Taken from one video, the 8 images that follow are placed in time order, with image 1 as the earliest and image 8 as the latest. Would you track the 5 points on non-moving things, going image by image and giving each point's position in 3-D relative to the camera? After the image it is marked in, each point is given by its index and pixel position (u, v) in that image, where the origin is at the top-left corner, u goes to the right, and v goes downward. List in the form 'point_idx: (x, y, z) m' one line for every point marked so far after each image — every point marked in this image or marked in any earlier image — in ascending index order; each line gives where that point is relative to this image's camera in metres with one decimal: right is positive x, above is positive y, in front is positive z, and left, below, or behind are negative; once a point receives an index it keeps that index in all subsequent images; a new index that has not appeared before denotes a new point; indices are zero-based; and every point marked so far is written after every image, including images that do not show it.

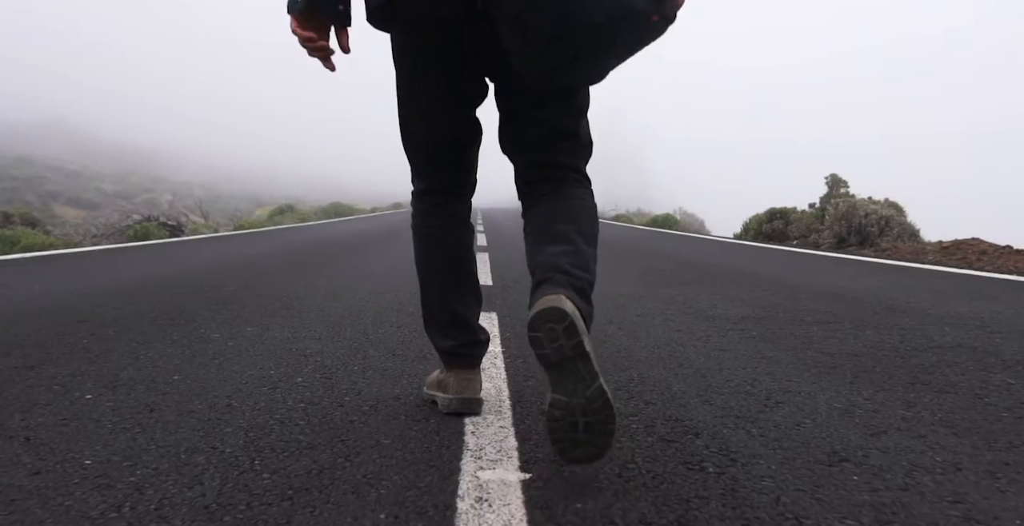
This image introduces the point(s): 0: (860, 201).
0: (+5.7, +1.0, +9.1) m
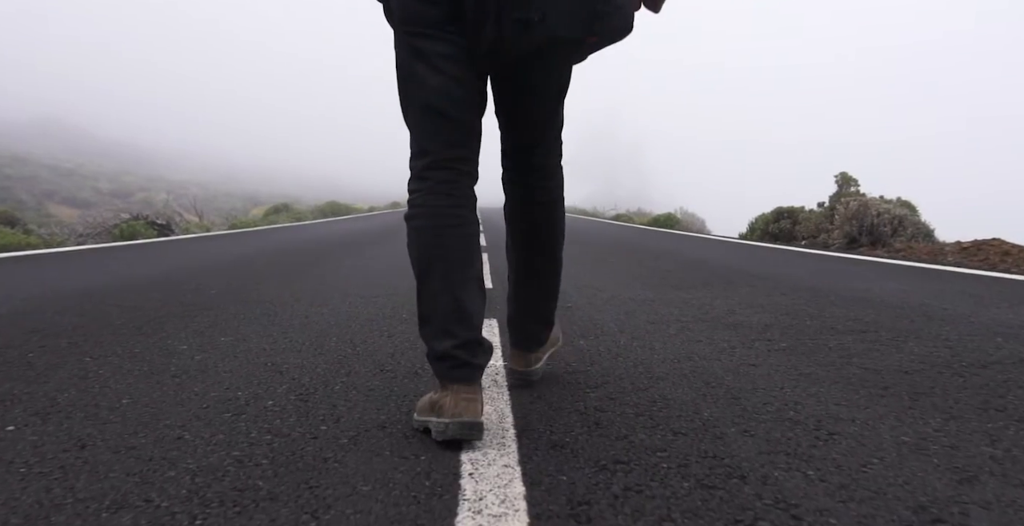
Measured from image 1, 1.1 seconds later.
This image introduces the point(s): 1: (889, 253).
0: (+5.7, +1.0, +8.8) m
1: (+5.1, +0.1, +7.5) m
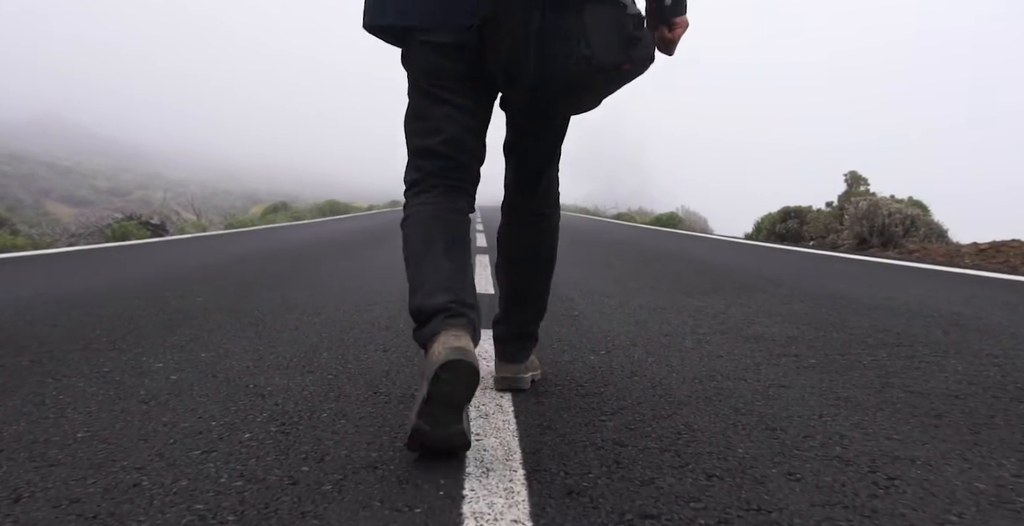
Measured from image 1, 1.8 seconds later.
0: (+5.7, +1.0, +8.6) m
1: (+5.1, +0.1, +7.3) m
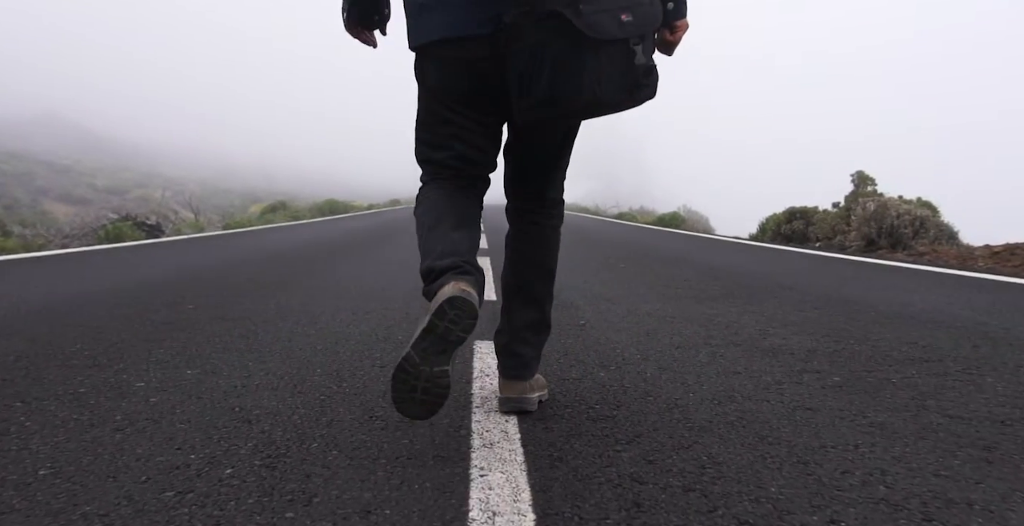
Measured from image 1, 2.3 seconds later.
0: (+5.8, +1.0, +8.5) m
1: (+5.2, +0.1, +7.2) m
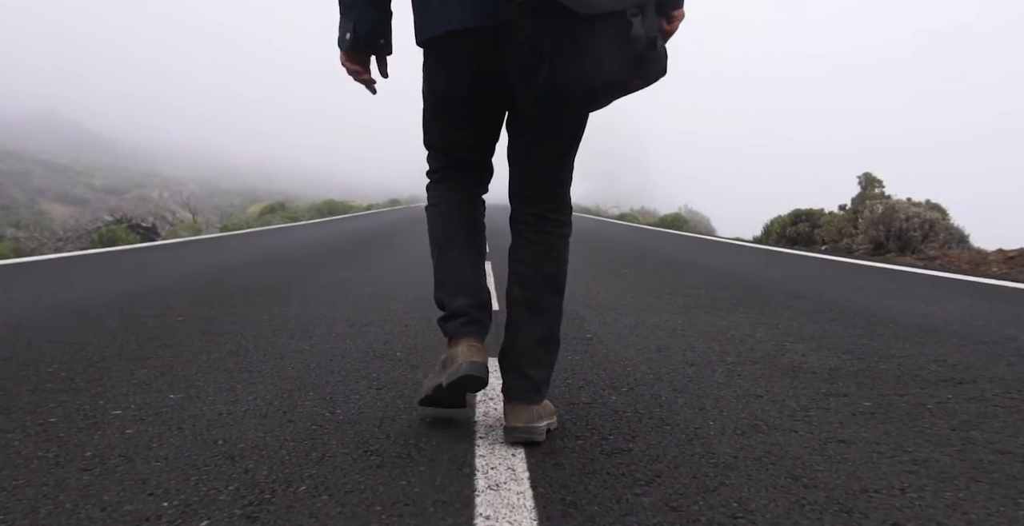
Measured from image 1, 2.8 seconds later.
0: (+5.8, +0.9, +8.3) m
1: (+5.2, 0.0, +7.0) m
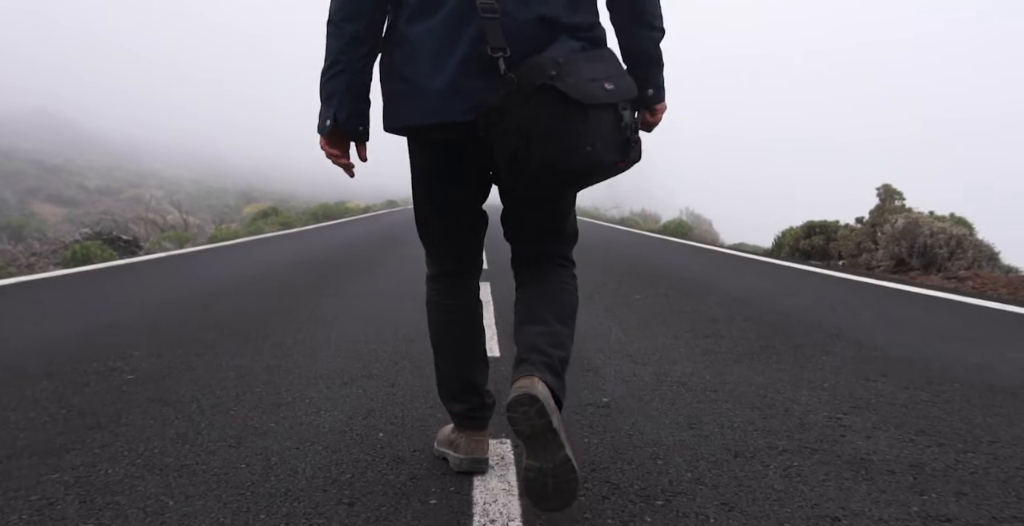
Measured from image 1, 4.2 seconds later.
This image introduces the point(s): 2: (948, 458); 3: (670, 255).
0: (+5.8, +0.7, +7.9) m
1: (+5.2, -0.2, +6.5) m
2: (+1.6, -0.7, +2.1) m
3: (+2.9, +0.1, +10.3) m
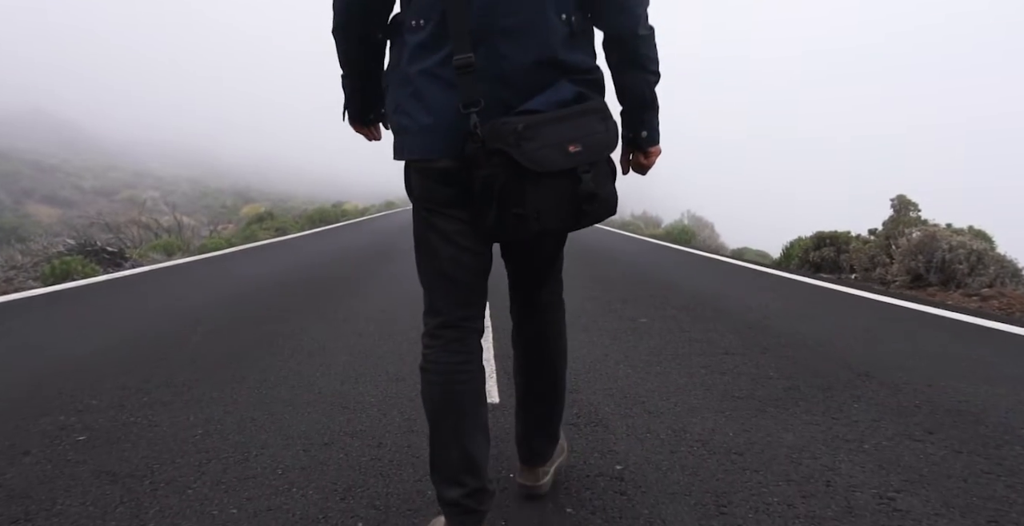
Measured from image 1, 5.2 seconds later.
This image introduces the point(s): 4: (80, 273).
0: (+5.8, +0.5, +7.5) m
1: (+5.2, -0.4, +6.2) m
2: (+1.6, -0.9, +1.7) m
3: (+2.9, -0.1, +9.9) m
4: (-6.4, -0.1, +8.3) m
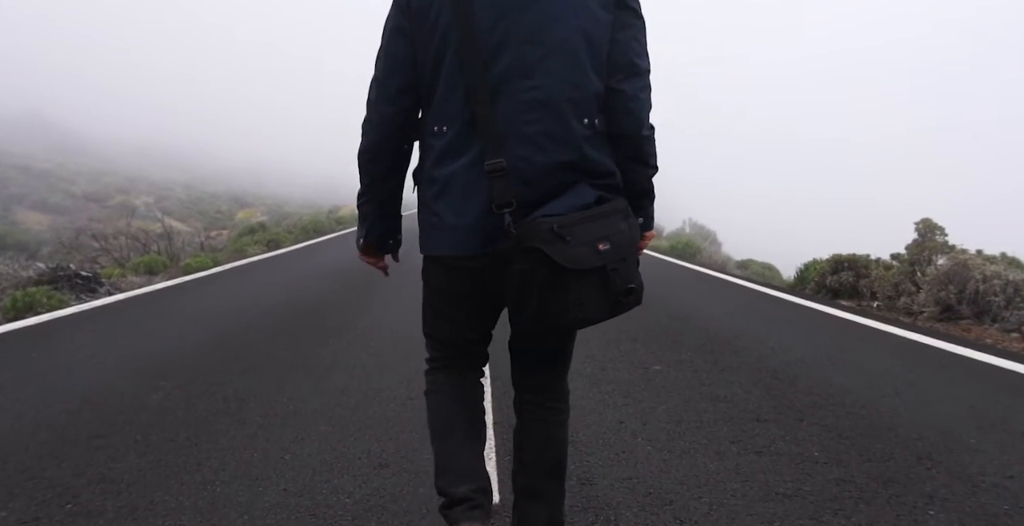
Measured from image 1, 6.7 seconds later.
0: (+5.8, +0.1, +7.0) m
1: (+5.2, -0.8, +5.7) m
2: (+1.6, -1.3, +1.2) m
3: (+2.9, -0.5, +9.4) m
4: (-6.4, -0.5, +7.7) m
